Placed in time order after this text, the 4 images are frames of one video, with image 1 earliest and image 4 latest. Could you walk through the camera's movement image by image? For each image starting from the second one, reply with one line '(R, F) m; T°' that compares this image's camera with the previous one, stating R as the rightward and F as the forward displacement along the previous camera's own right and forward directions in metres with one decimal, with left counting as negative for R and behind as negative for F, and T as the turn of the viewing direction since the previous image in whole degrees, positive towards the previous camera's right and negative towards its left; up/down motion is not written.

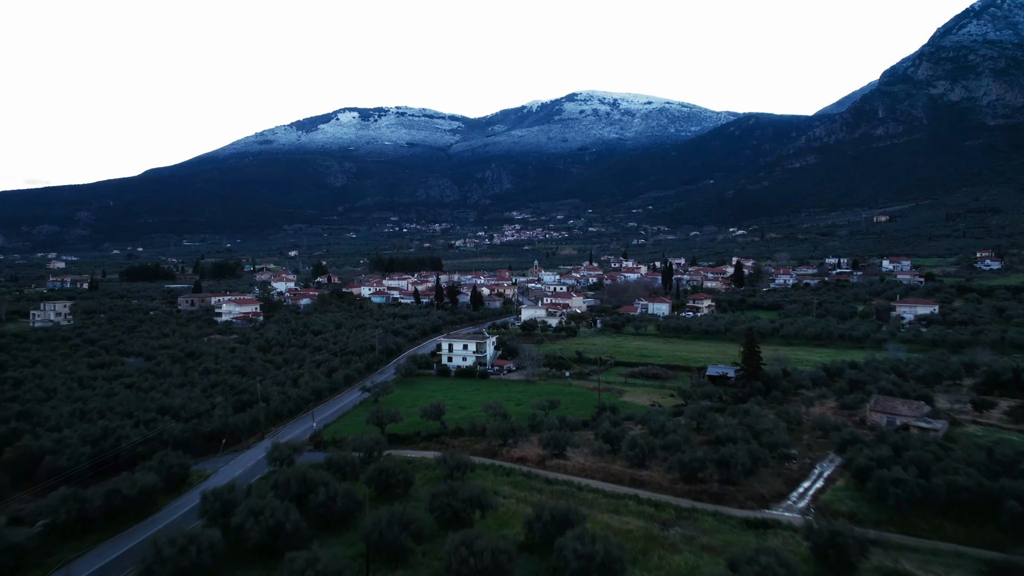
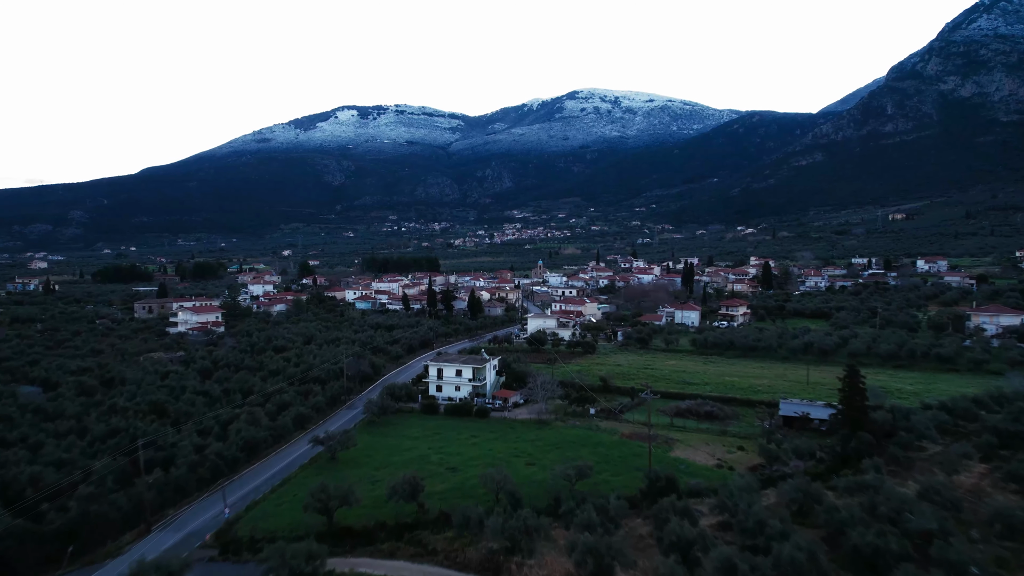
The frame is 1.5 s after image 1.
(-0.3, +7.6) m; 0°
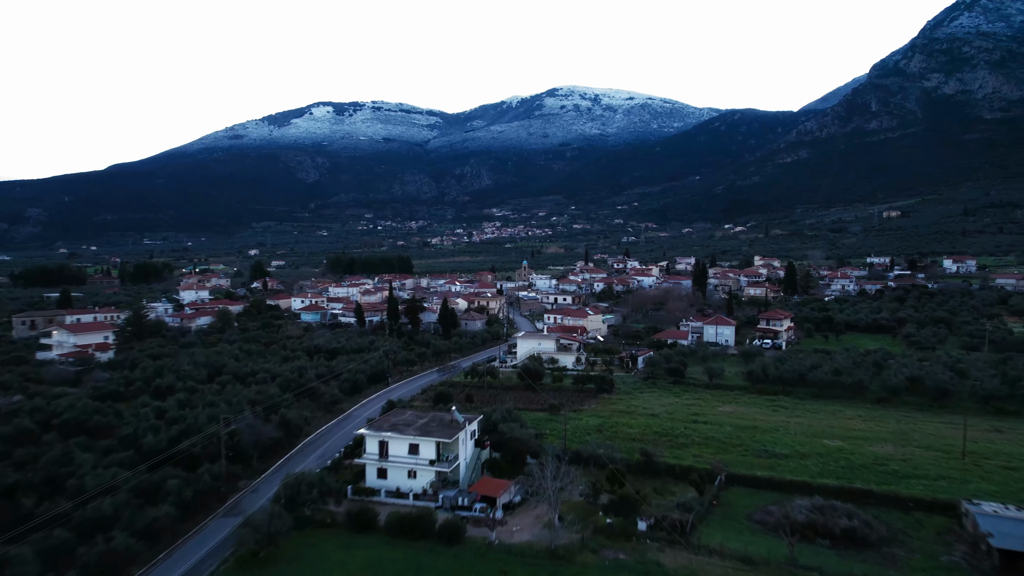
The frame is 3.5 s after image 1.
(-0.2, +10.5) m; +2°
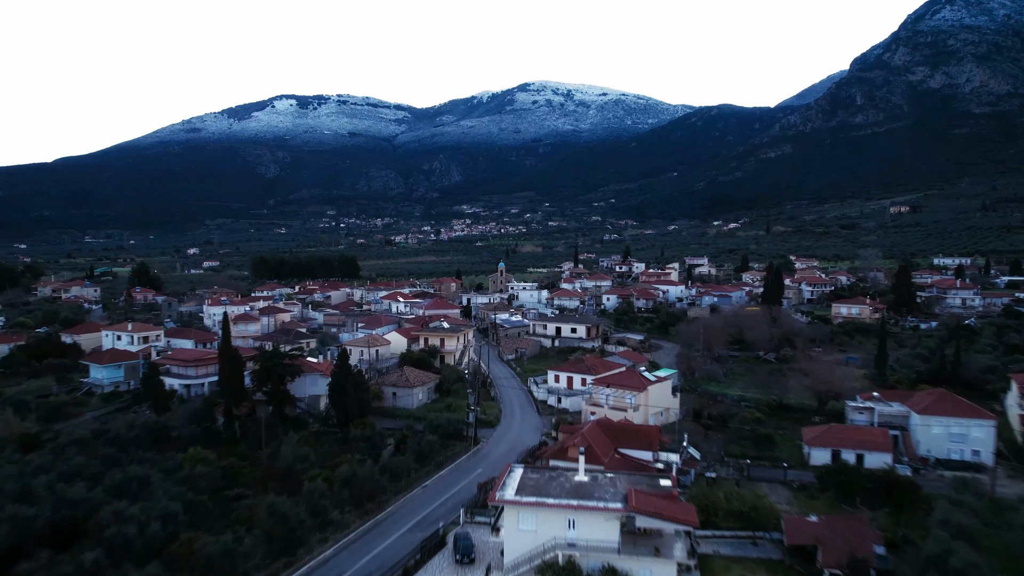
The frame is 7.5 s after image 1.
(-0.1, +21.1) m; +3°
